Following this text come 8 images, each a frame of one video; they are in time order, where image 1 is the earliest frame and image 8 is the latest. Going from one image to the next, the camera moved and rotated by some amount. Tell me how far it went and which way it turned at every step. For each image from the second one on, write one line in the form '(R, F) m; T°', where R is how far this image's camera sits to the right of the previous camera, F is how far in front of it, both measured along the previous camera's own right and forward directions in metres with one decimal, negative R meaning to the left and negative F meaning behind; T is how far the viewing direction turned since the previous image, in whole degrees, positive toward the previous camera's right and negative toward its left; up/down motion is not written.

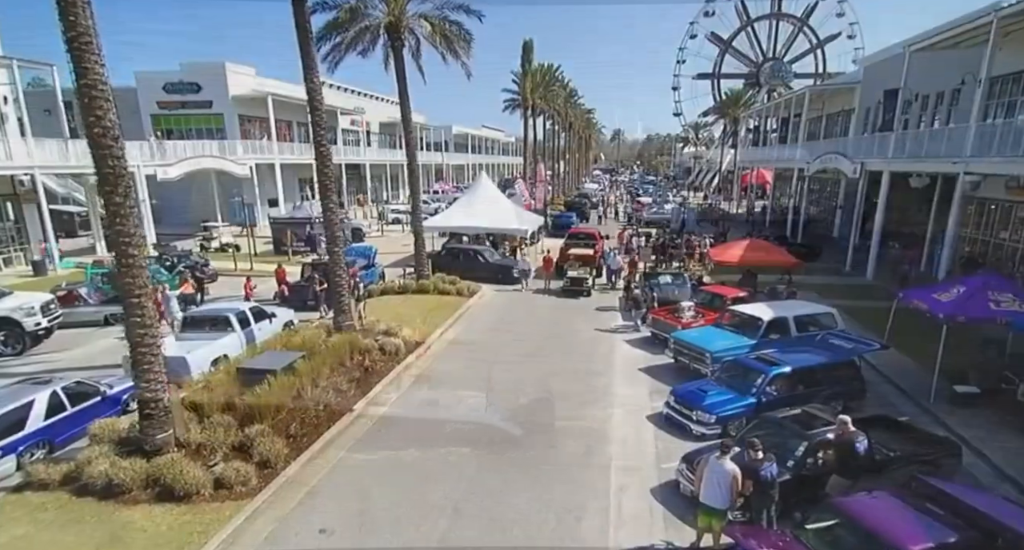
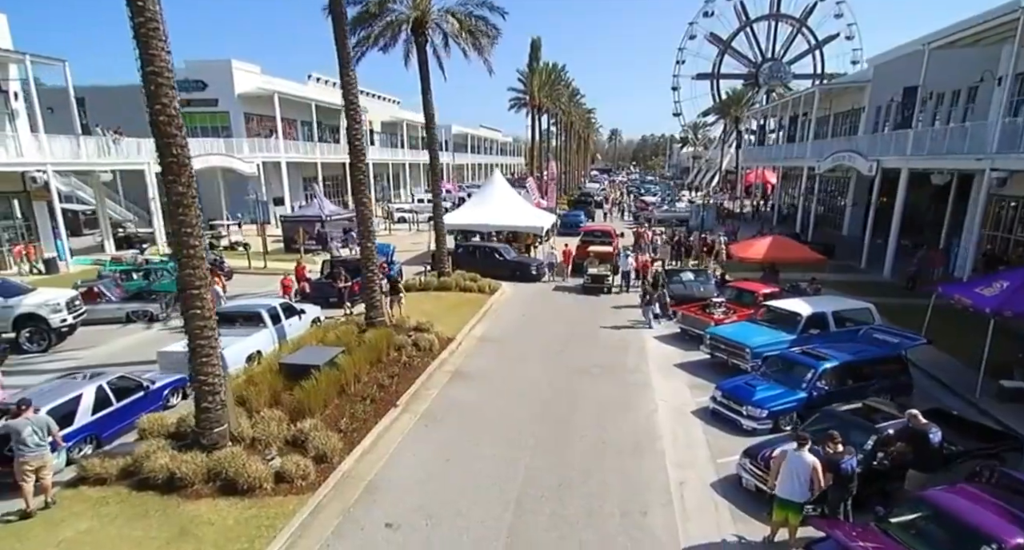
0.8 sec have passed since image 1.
(-1.0, +0.1) m; 0°
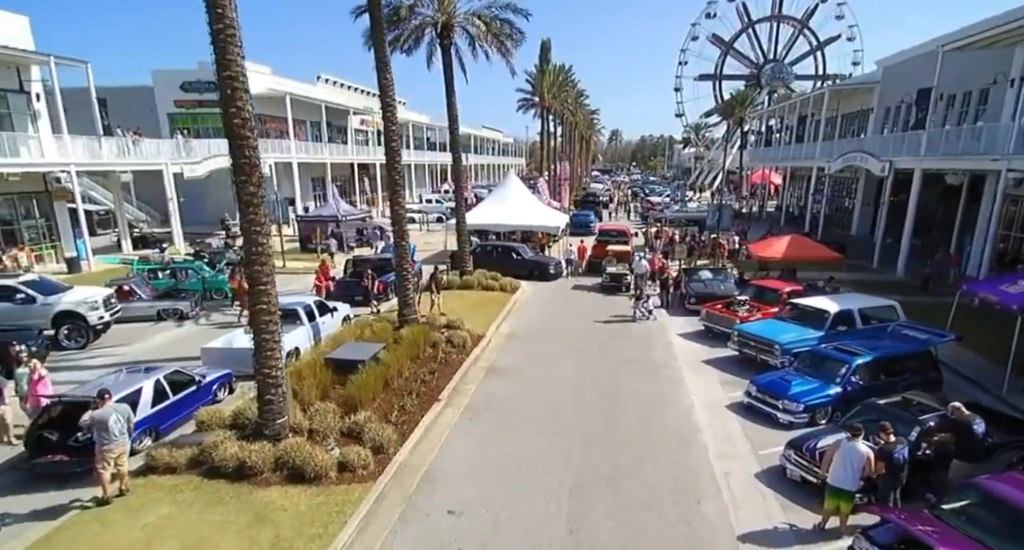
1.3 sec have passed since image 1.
(-0.8, -0.3) m; 0°
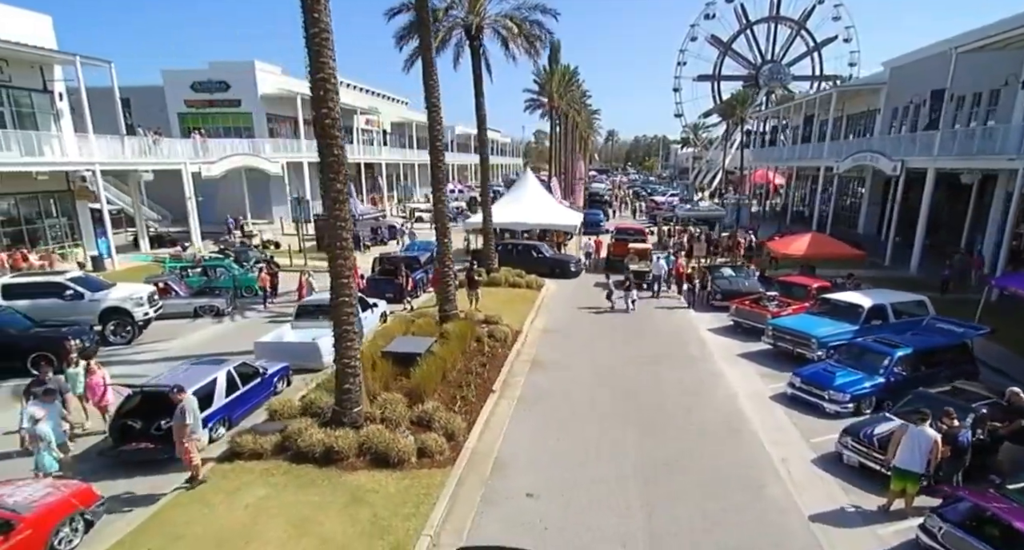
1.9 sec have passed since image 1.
(-1.2, -0.3) m; 0°
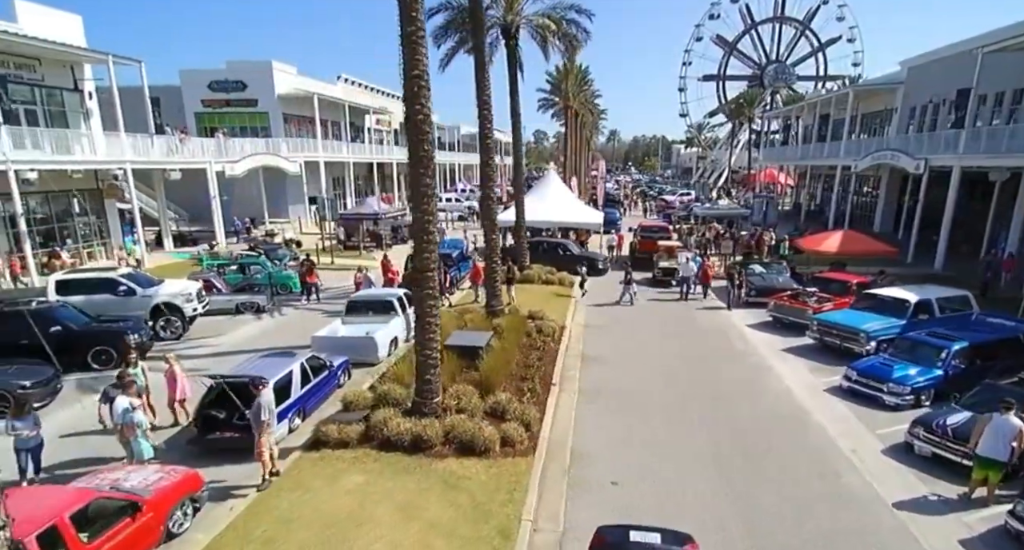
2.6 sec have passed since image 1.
(-1.3, -0.2) m; 0°
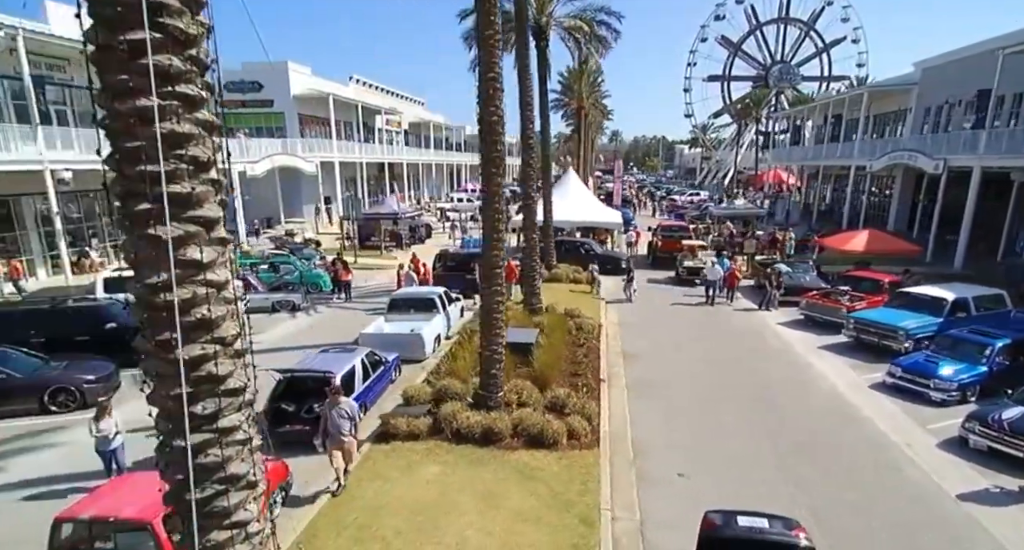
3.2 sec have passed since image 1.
(-1.1, -0.2) m; 0°
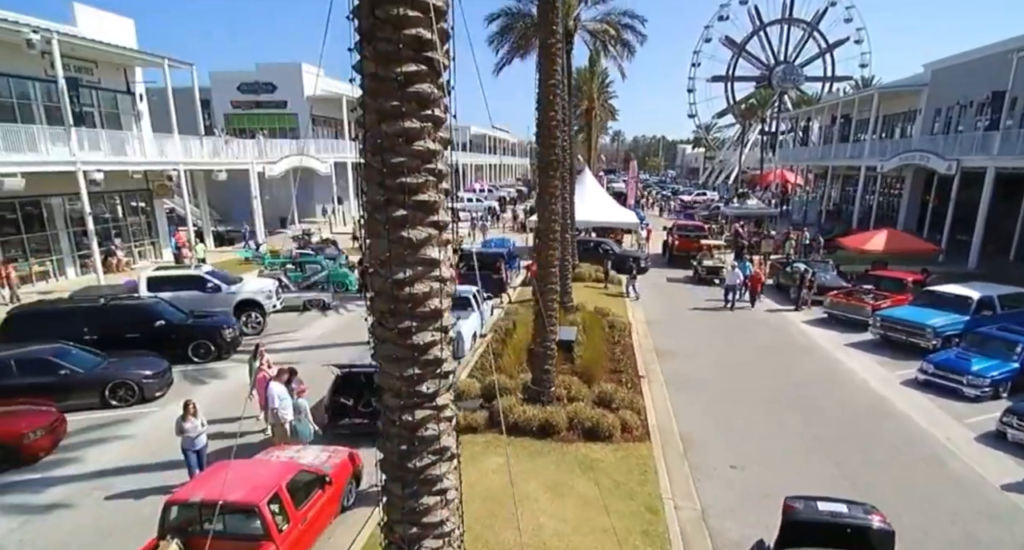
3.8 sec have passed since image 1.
(-0.9, -0.3) m; 0°
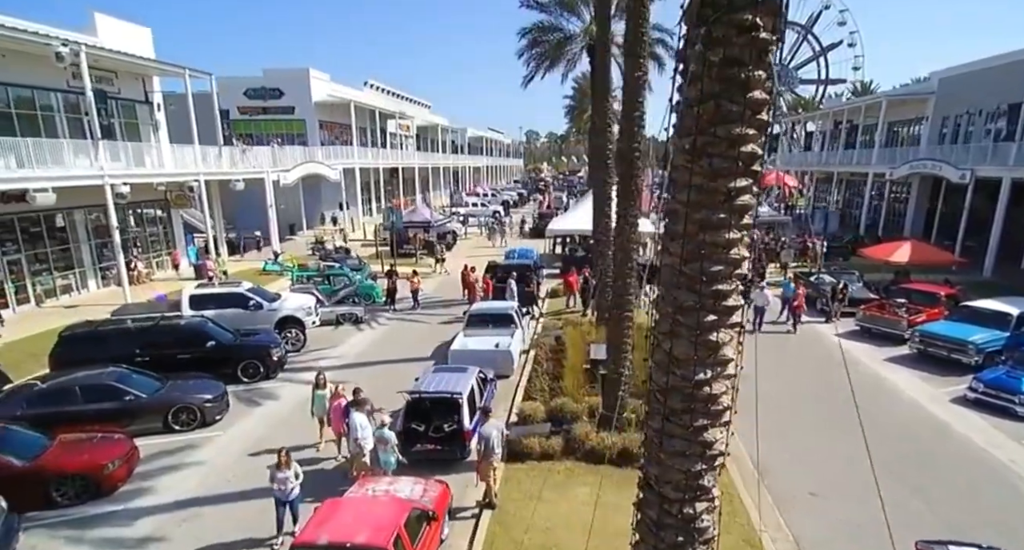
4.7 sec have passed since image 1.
(-1.4, 0.0) m; +1°
